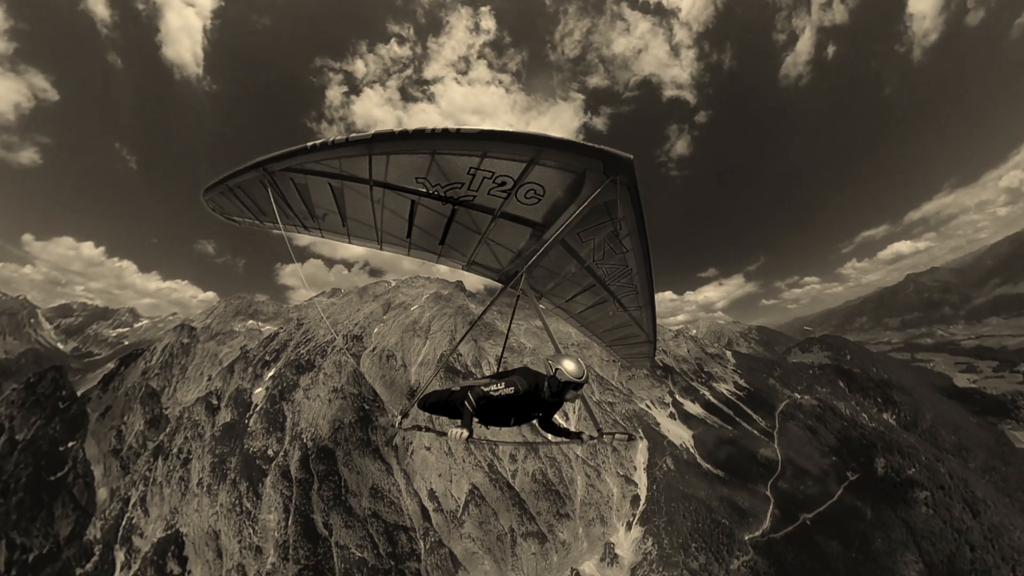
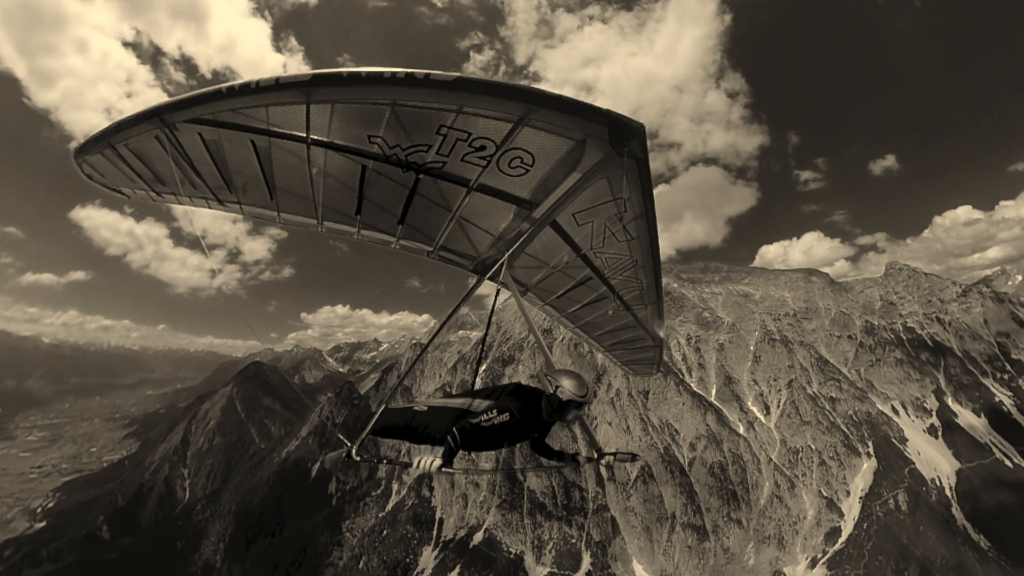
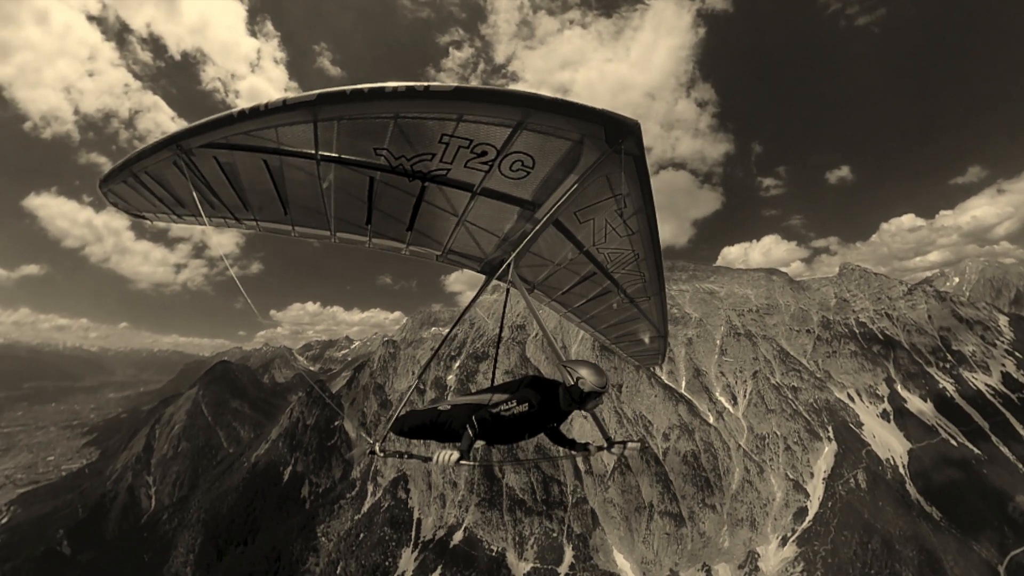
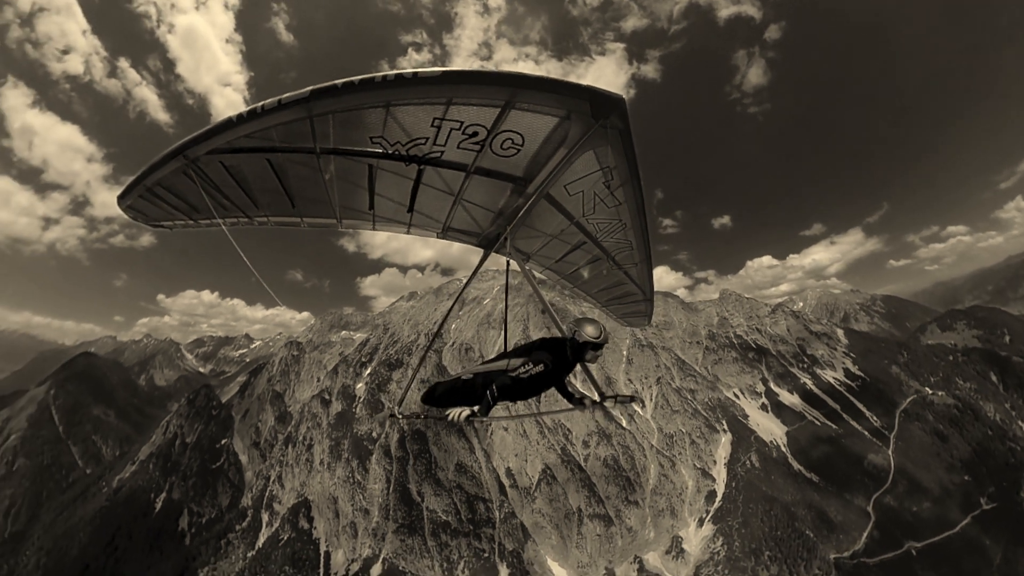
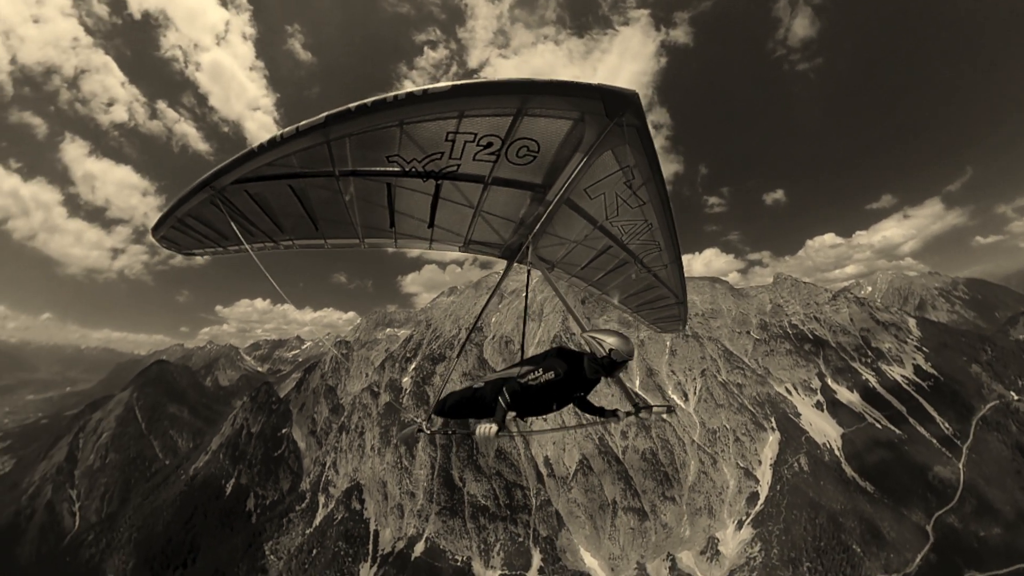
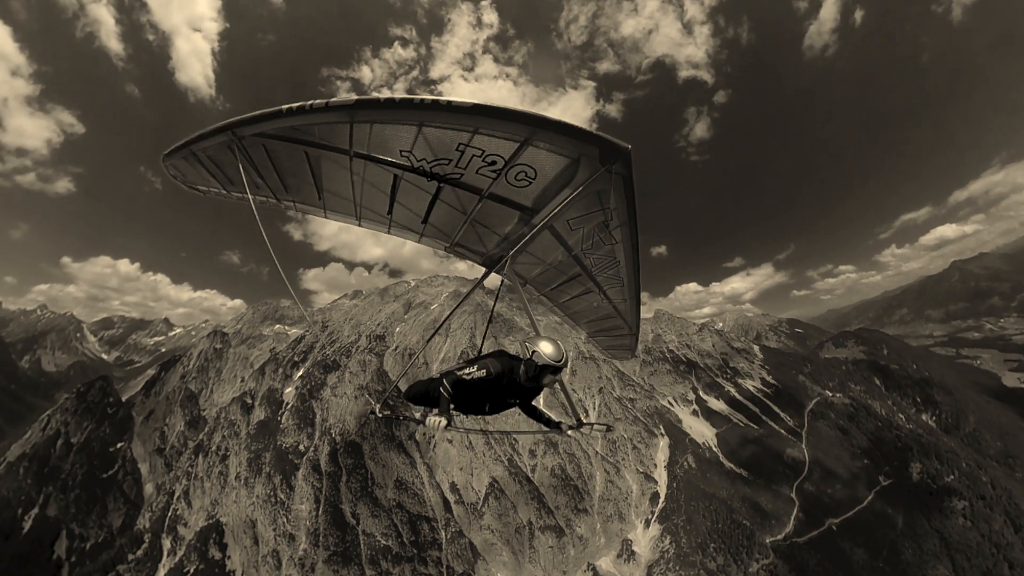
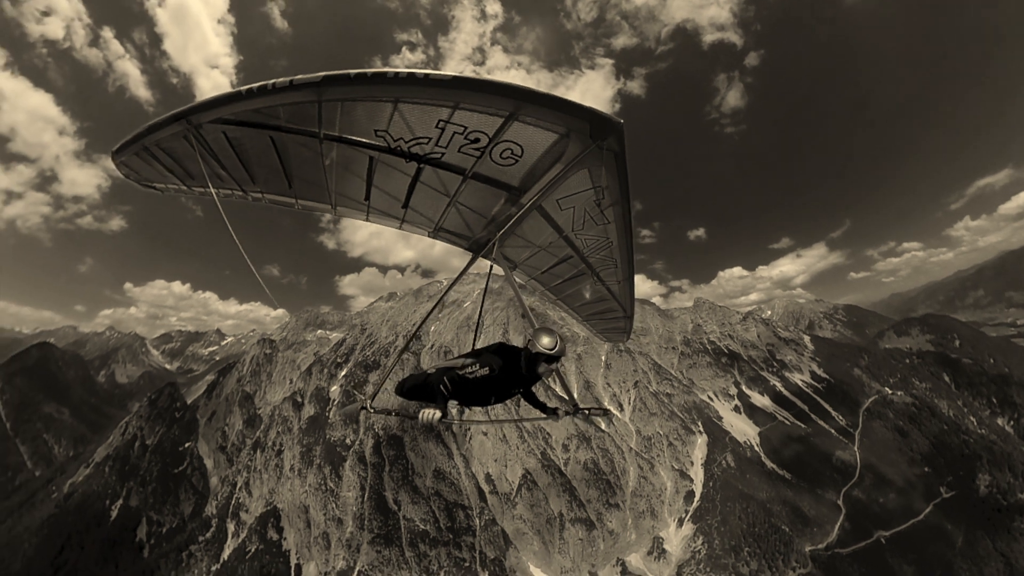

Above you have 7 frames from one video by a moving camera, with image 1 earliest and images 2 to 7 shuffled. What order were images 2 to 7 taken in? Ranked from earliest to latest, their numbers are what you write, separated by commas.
6, 7, 4, 5, 3, 2
